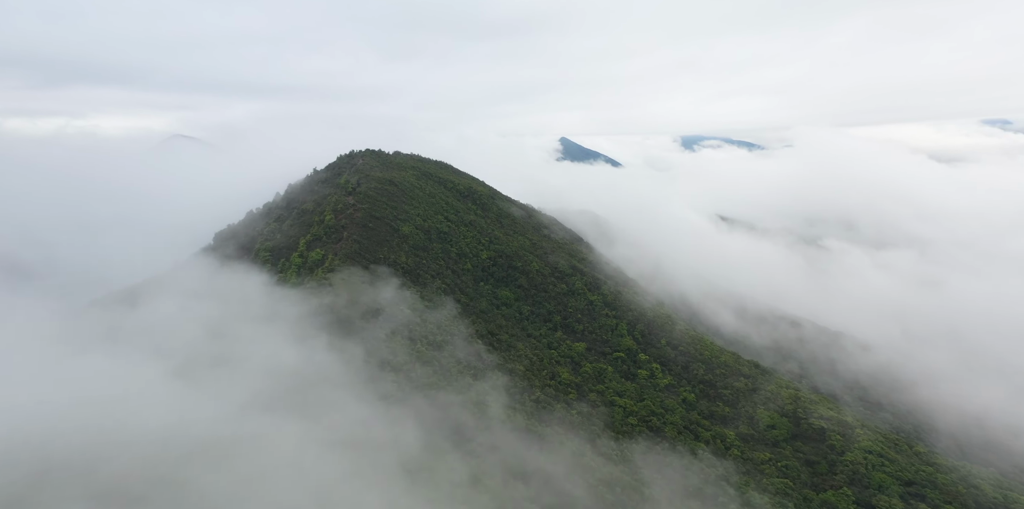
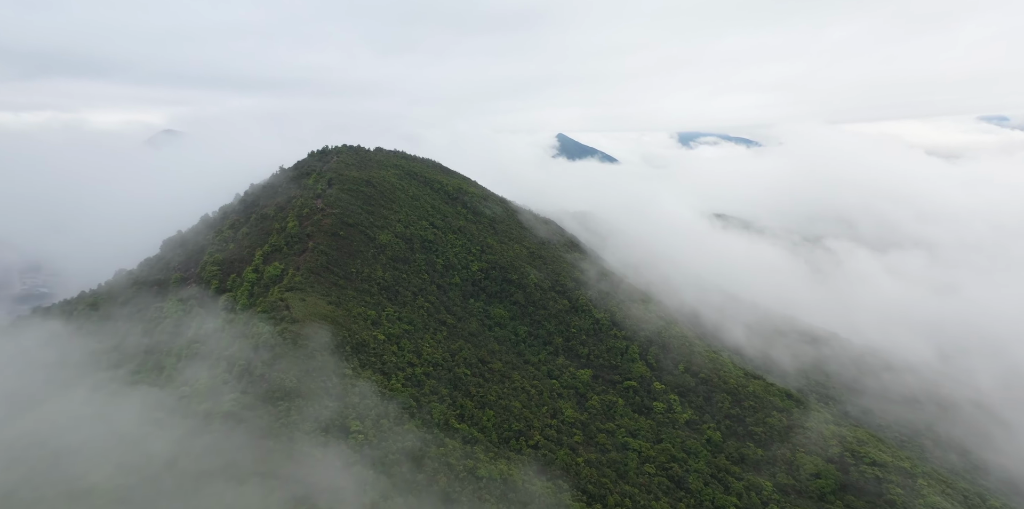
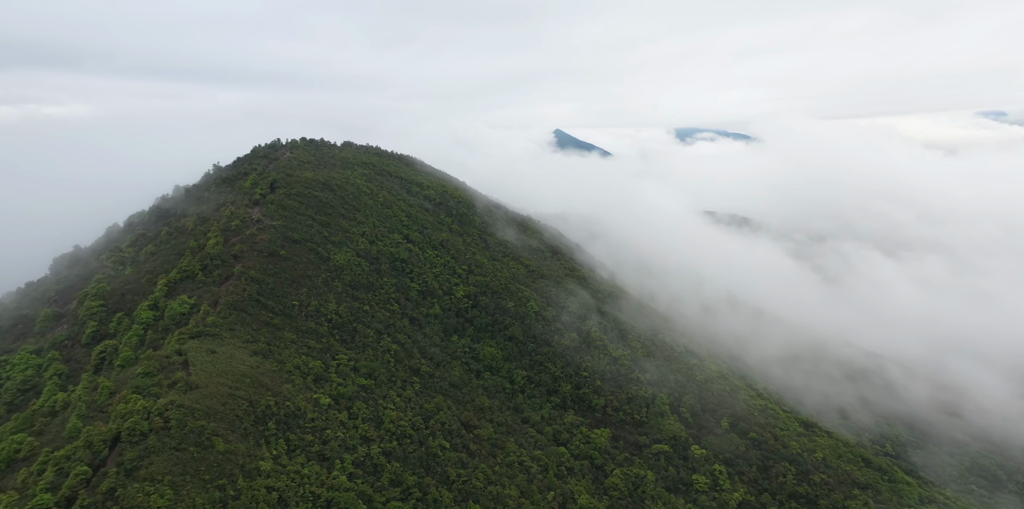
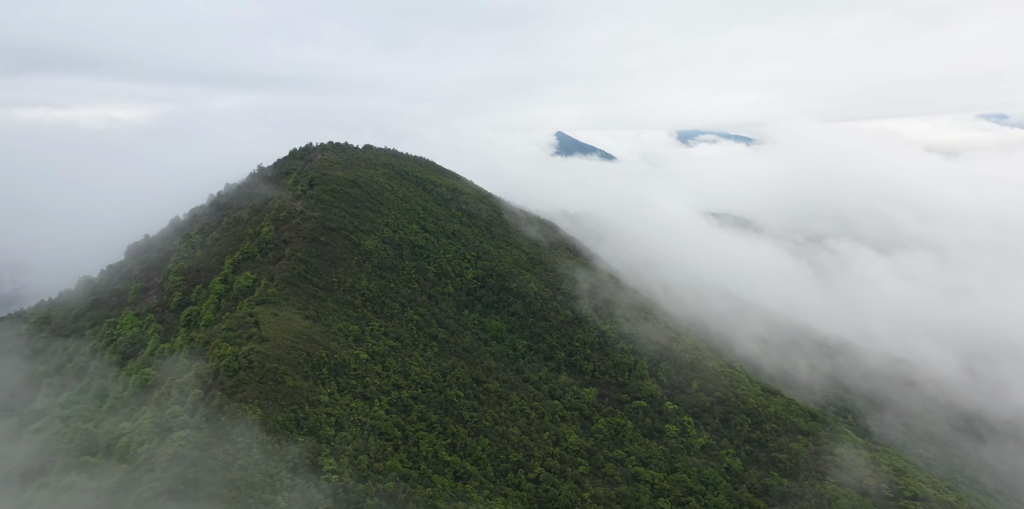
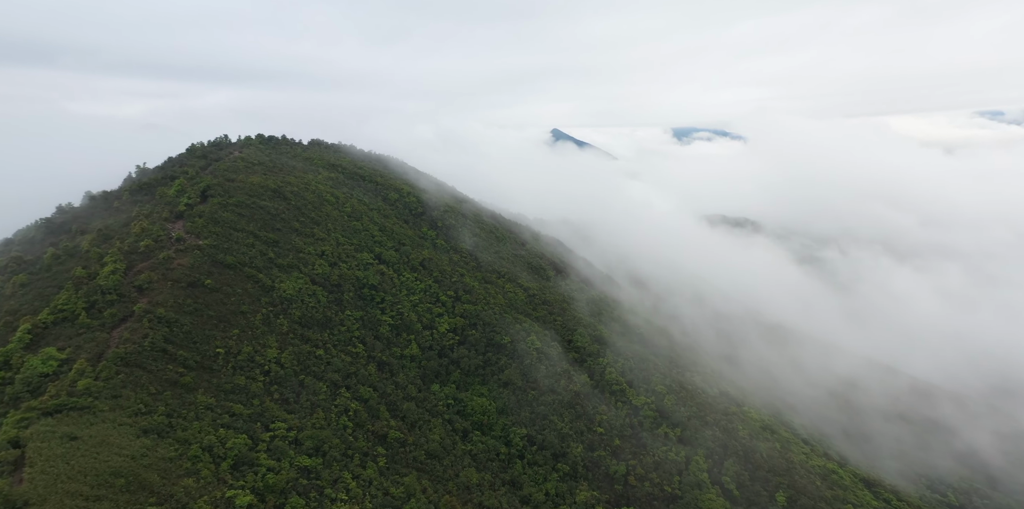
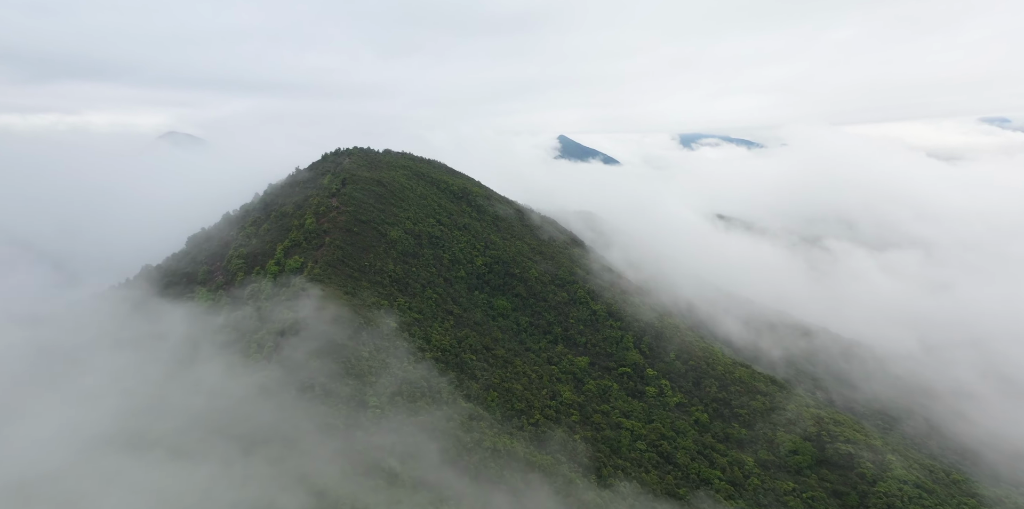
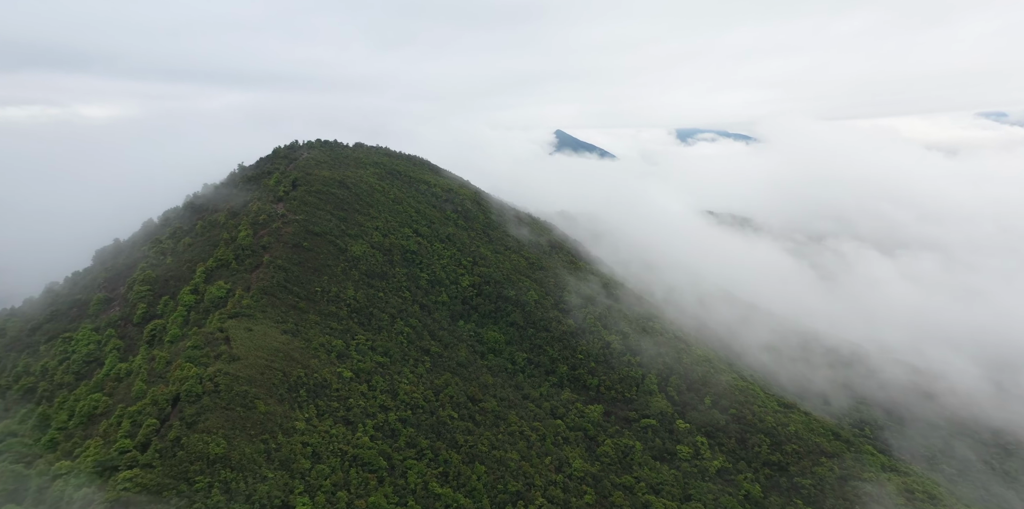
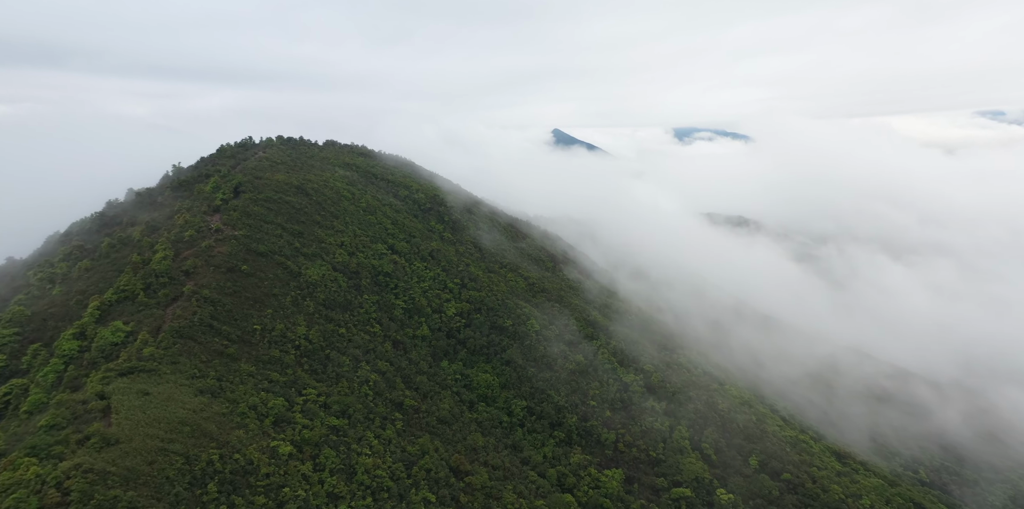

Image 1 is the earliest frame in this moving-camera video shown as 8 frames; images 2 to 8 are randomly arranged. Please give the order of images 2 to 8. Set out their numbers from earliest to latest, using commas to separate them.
6, 2, 4, 7, 3, 8, 5
